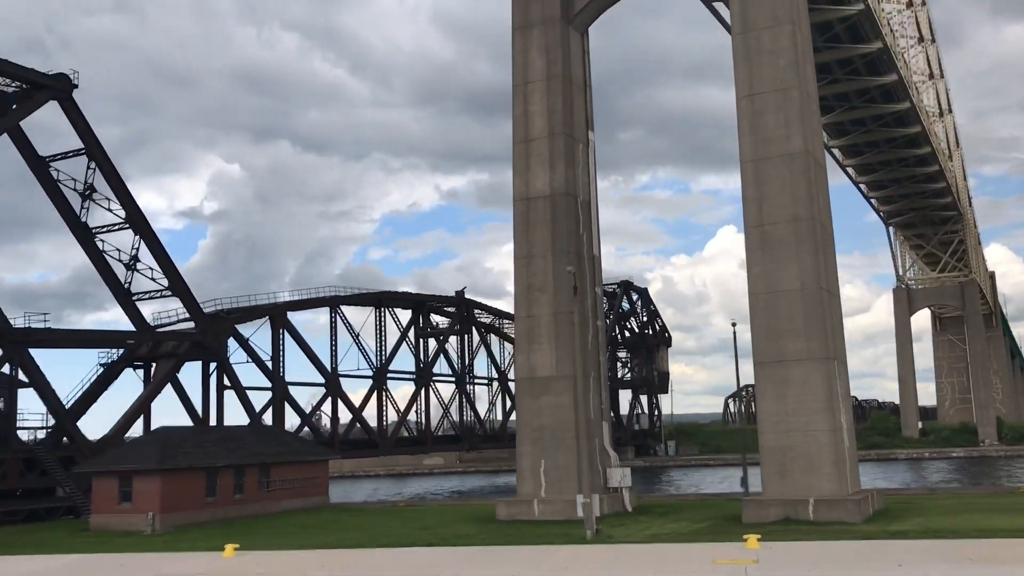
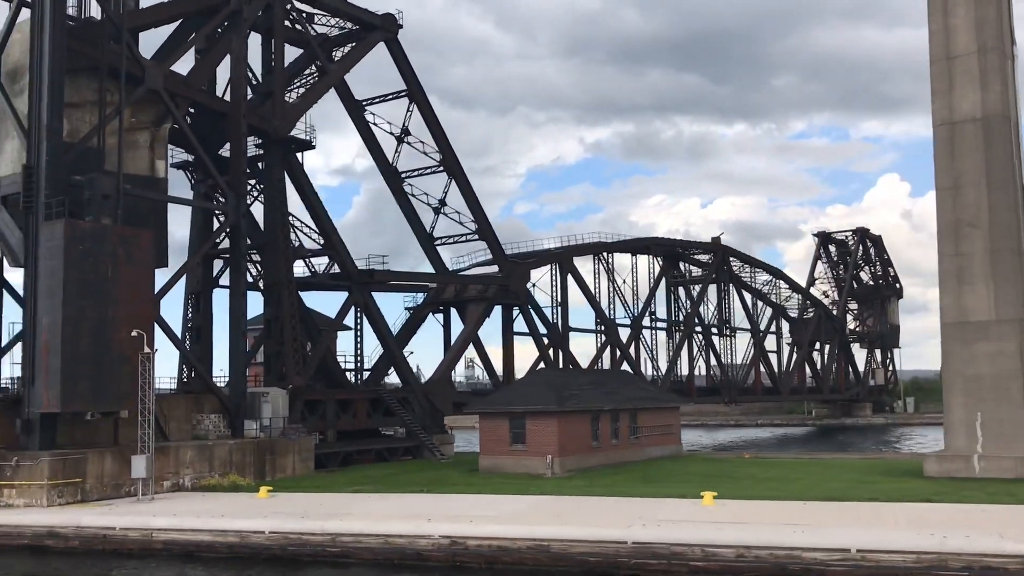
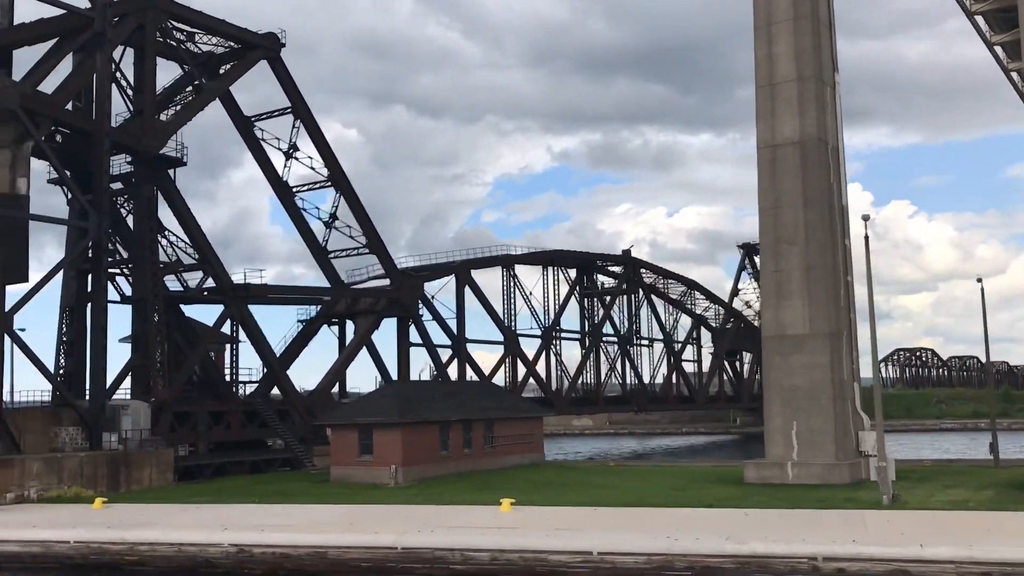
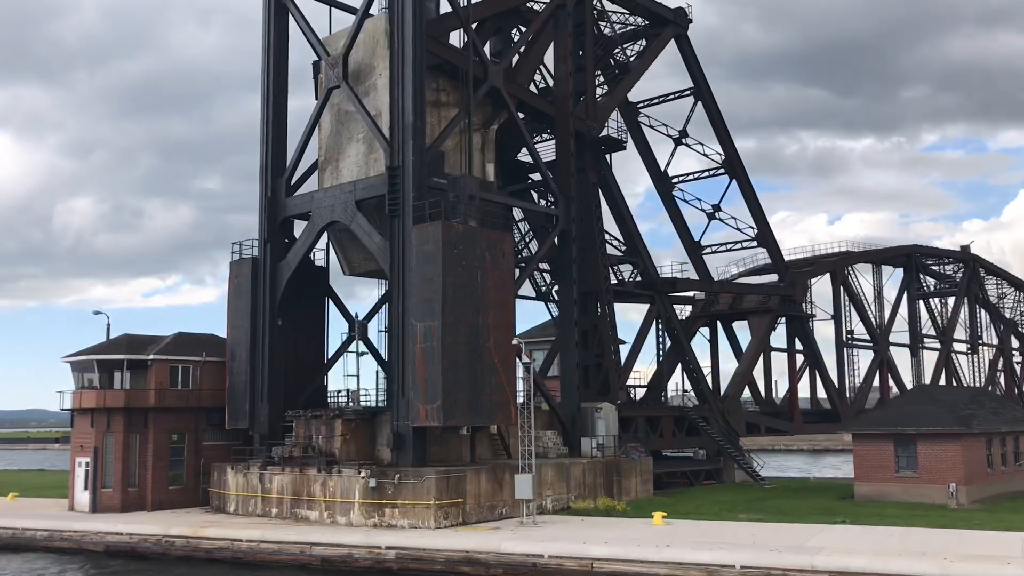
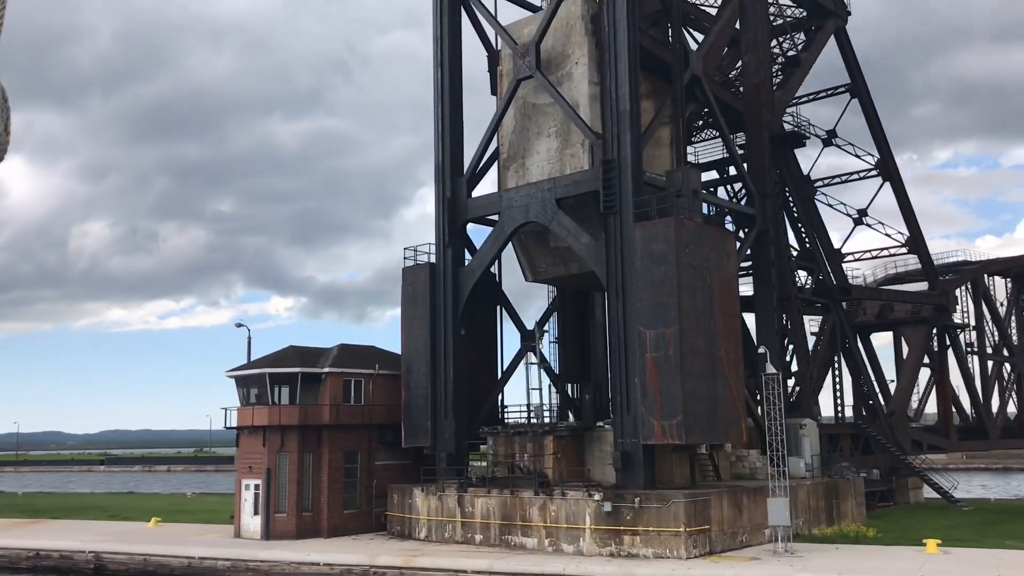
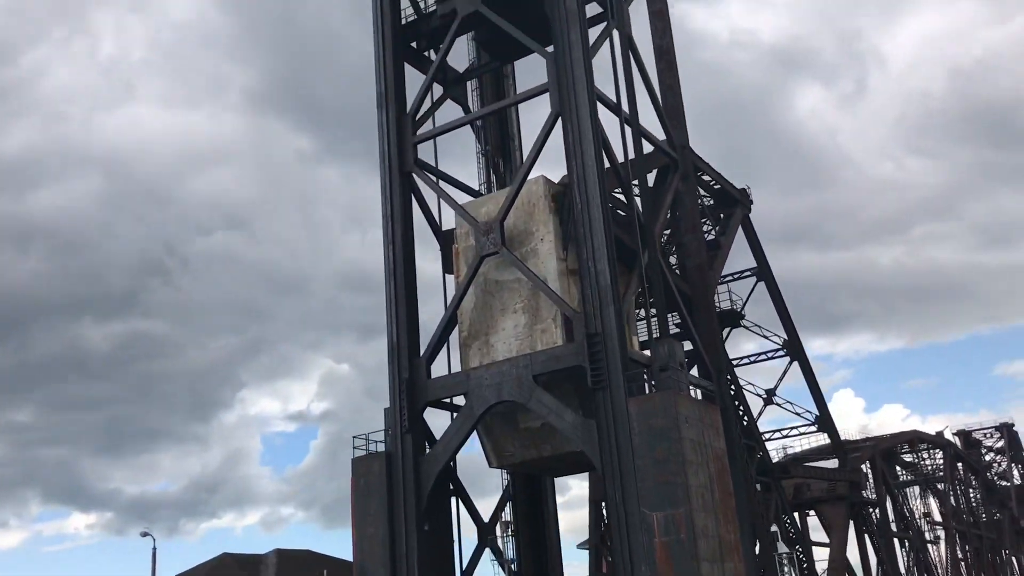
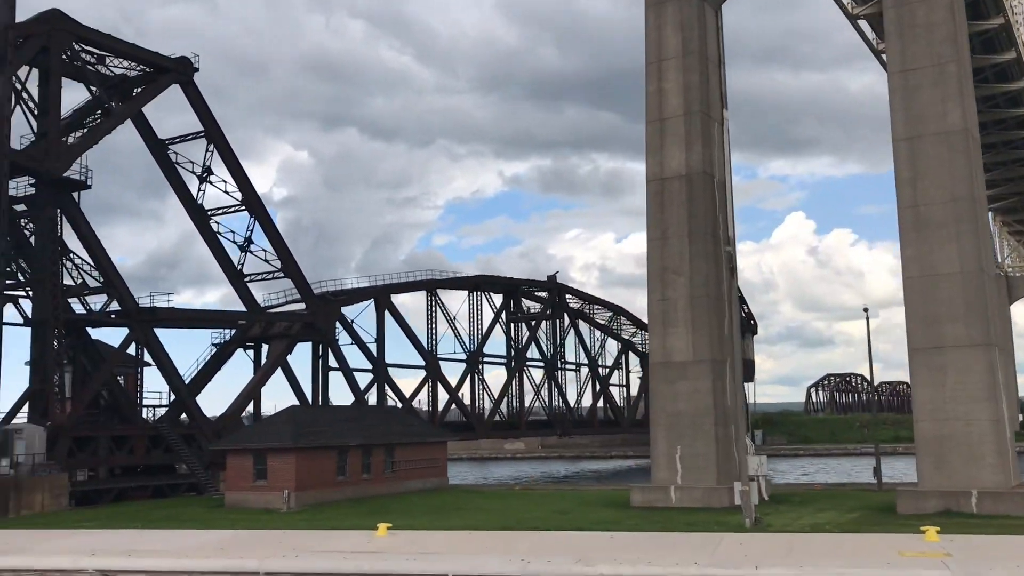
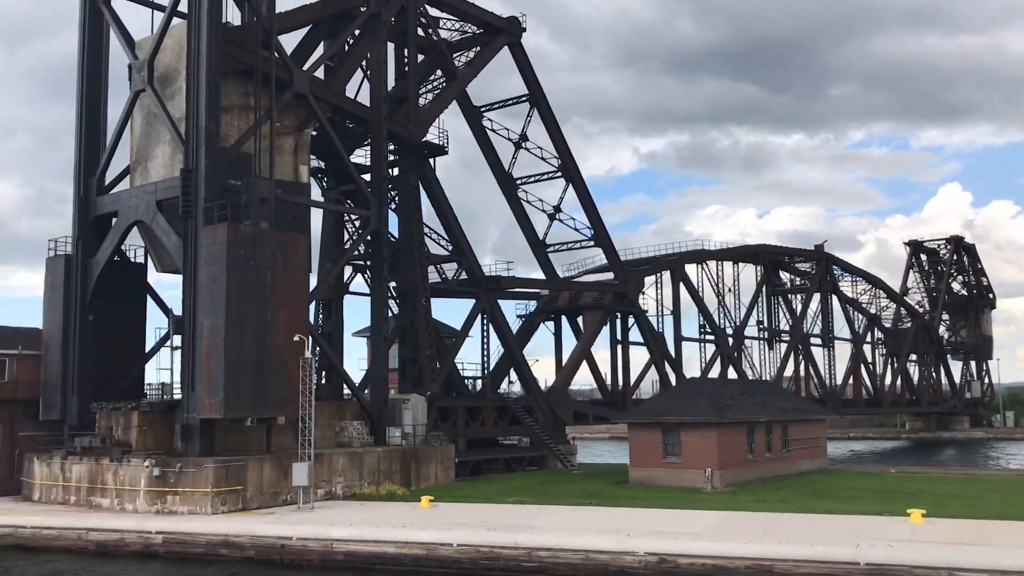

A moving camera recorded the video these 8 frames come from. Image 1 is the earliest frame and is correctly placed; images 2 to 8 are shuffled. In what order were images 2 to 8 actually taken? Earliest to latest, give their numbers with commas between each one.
7, 3, 2, 8, 4, 5, 6
